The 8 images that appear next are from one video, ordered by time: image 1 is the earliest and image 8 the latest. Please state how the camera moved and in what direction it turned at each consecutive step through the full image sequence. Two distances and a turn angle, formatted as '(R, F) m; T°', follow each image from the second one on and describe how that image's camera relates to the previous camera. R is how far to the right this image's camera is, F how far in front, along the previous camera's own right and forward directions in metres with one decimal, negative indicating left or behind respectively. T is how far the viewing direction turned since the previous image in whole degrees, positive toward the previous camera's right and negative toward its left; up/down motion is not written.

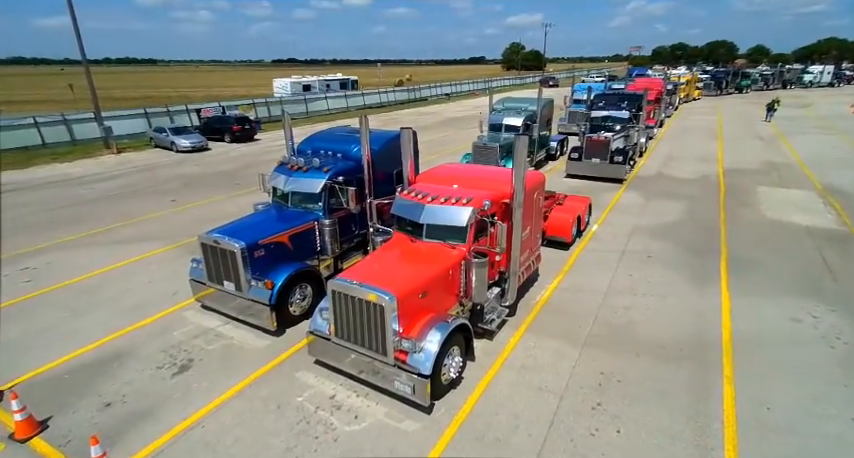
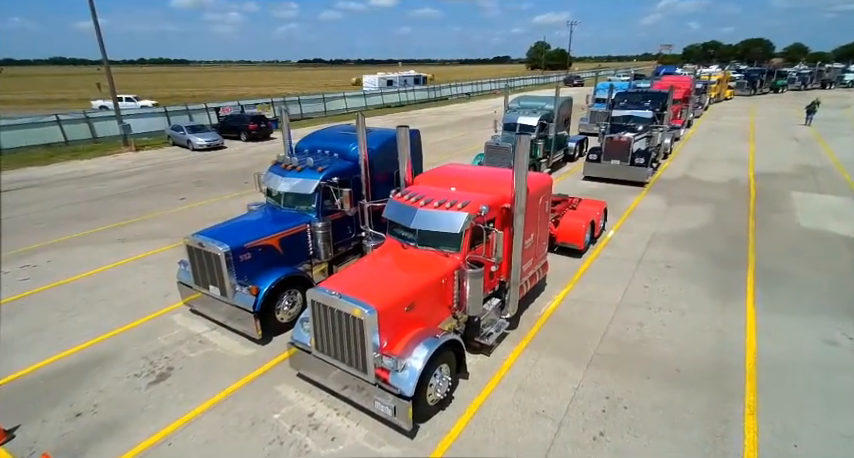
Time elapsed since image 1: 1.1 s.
(+0.4, +0.5) m; -3°
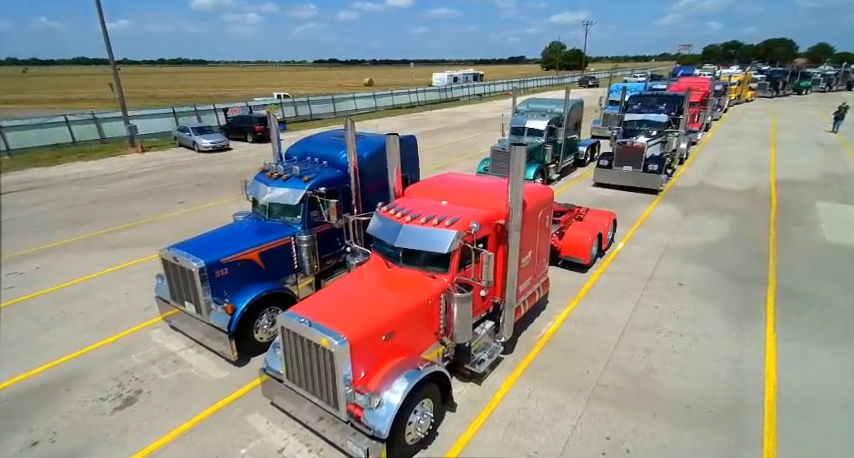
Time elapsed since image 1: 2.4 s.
(+0.4, +0.5) m; -2°
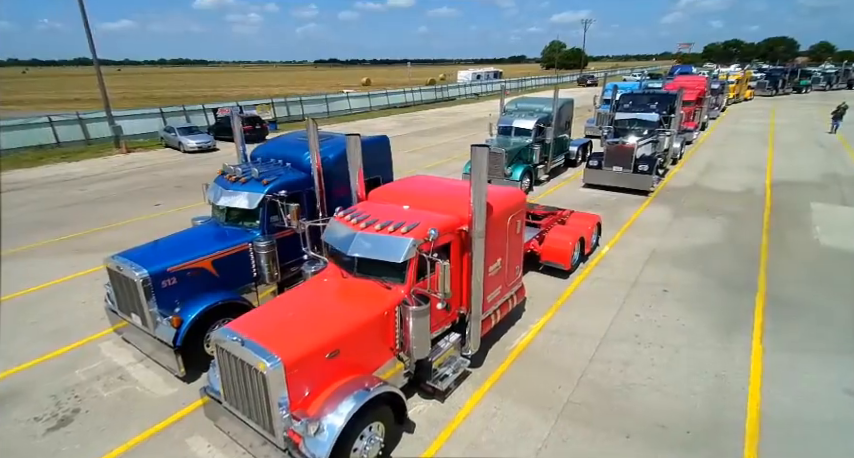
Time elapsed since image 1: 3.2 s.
(+0.6, +0.4) m; 0°
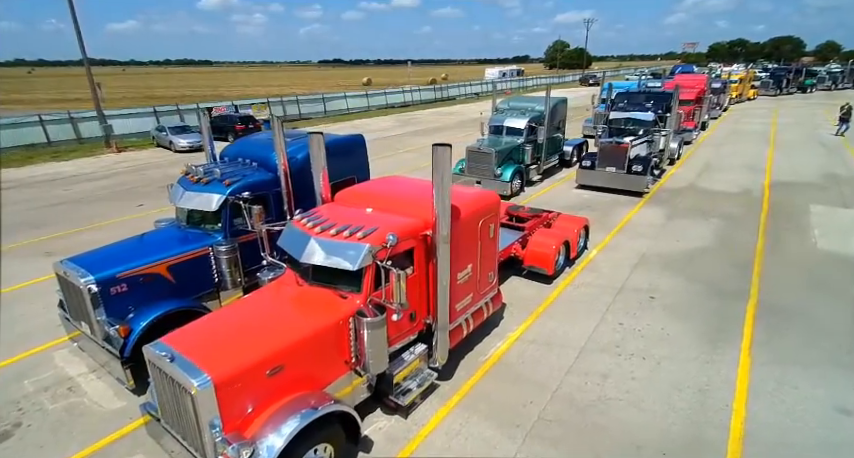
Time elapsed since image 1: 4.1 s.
(+0.5, +0.4) m; 0°
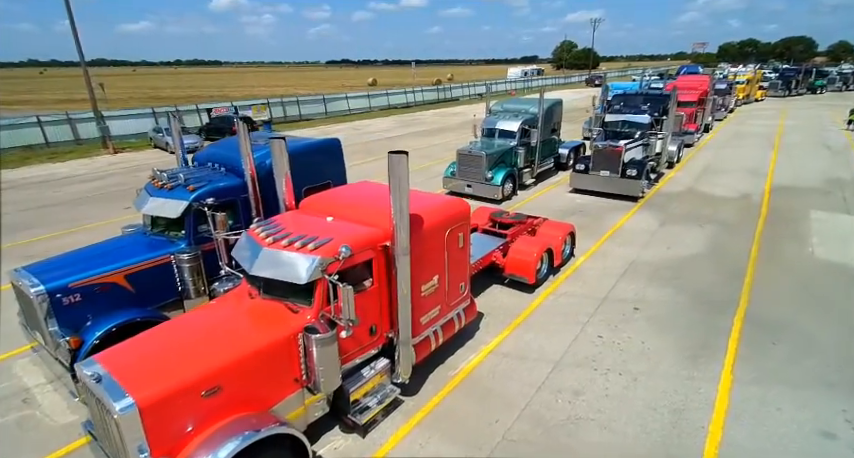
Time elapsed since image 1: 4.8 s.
(+0.6, +0.2) m; -1°
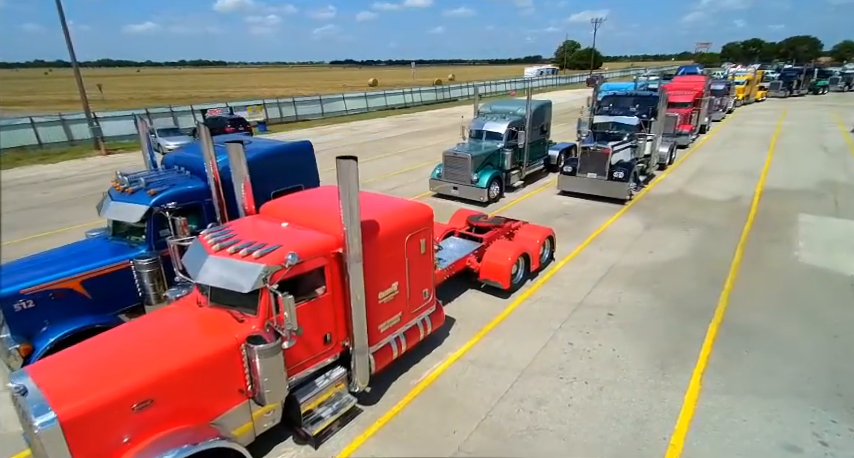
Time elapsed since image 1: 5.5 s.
(+0.6, +0.1) m; 0°
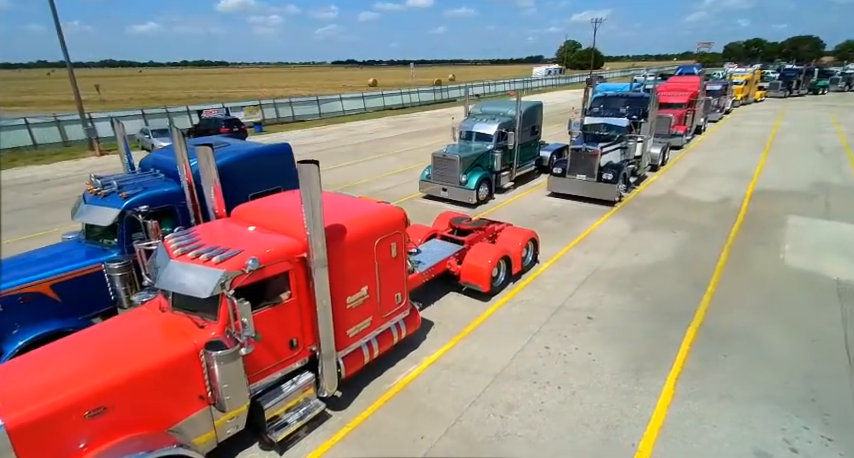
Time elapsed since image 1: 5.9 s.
(+0.4, 0.0) m; 0°
